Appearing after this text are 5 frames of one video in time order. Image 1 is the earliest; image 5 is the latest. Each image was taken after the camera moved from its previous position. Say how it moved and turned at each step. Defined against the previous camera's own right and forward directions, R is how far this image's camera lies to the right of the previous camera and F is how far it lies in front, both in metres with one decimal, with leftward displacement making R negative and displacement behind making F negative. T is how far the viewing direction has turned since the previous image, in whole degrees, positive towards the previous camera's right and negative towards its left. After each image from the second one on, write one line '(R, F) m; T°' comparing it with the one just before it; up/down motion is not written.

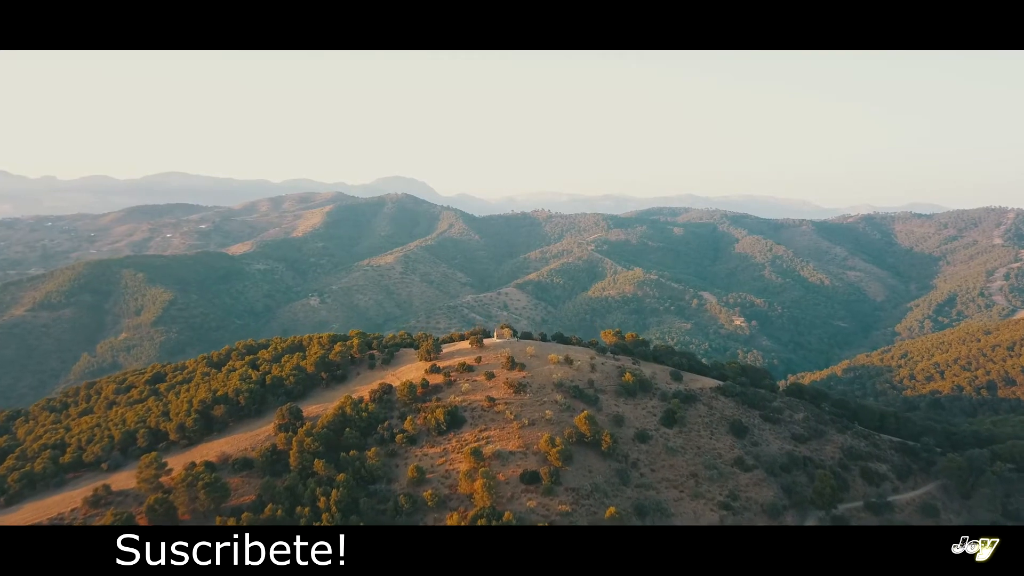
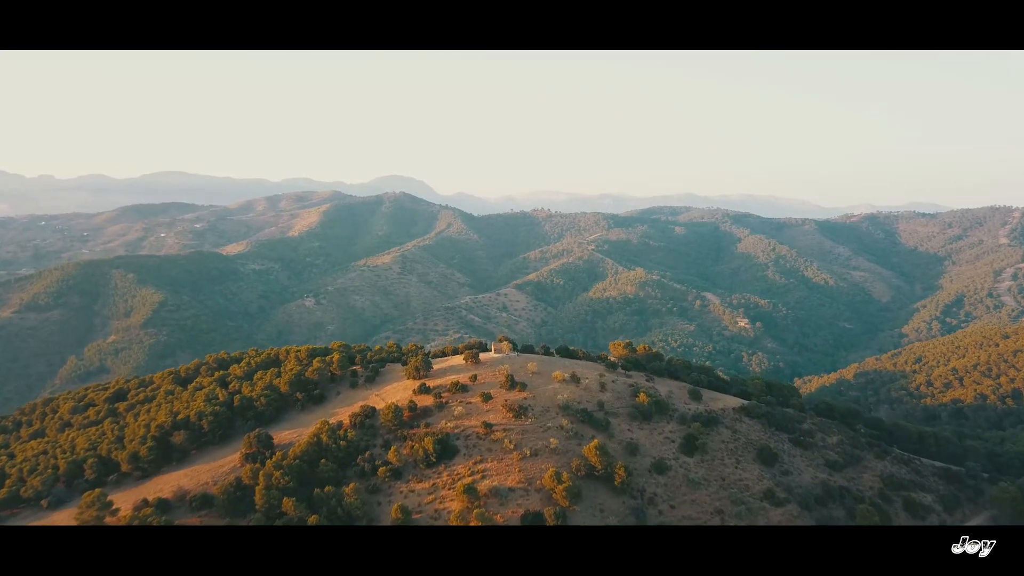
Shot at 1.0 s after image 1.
(0.0, +2.0) m; 0°
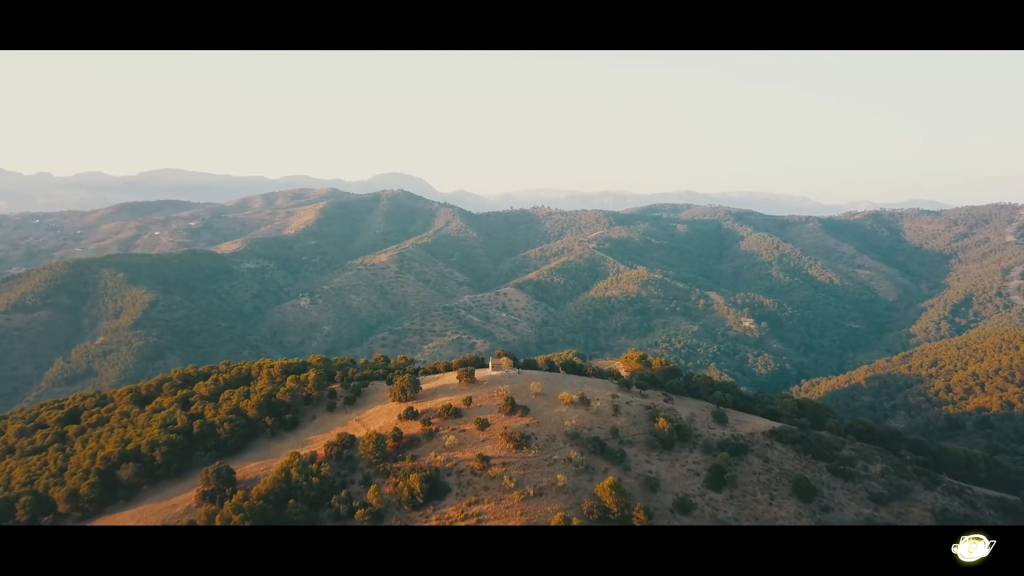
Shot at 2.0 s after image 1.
(0.0, +2.1) m; 0°
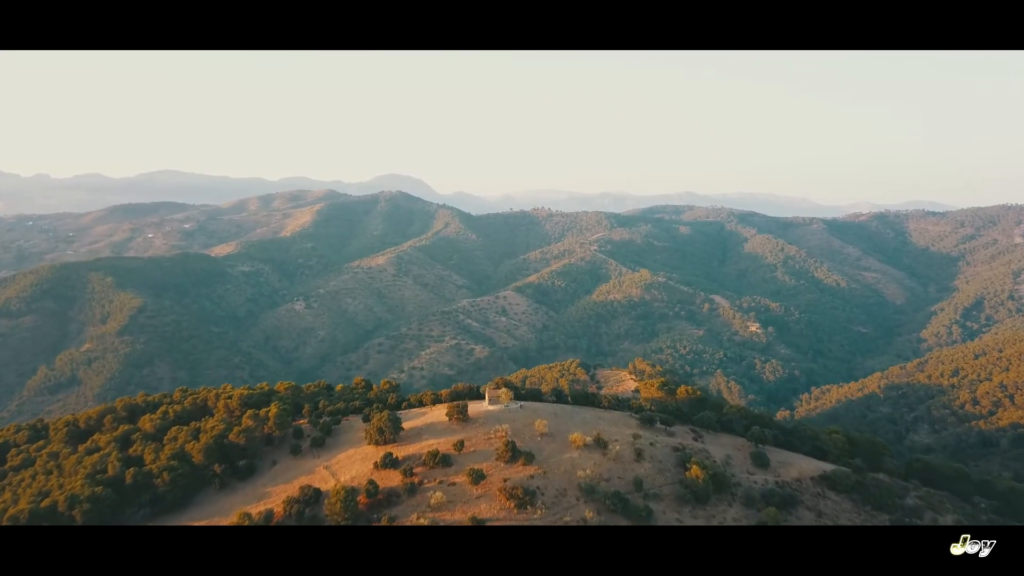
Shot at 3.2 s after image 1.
(0.0, +2.4) m; 0°
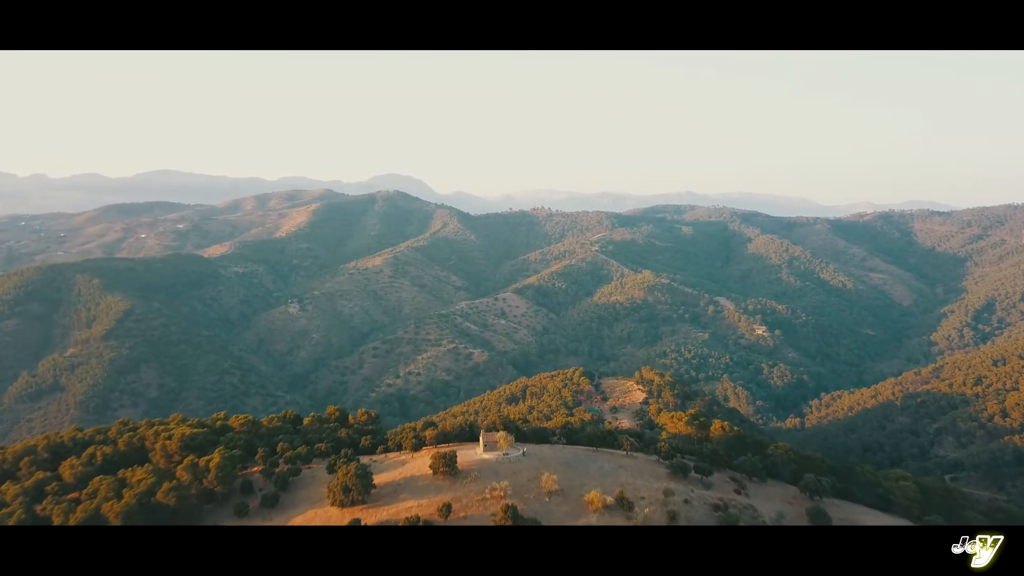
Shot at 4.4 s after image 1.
(0.0, +2.5) m; 0°
